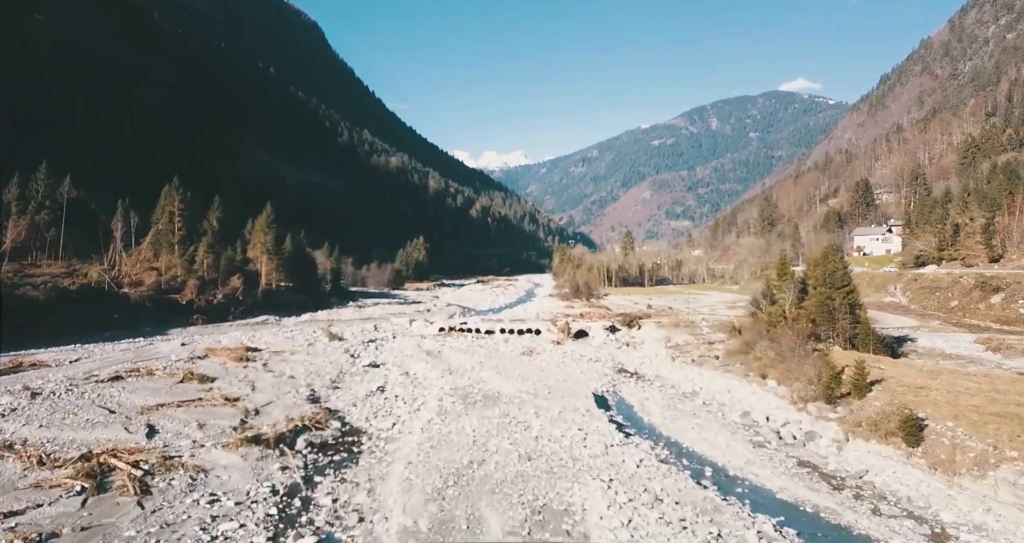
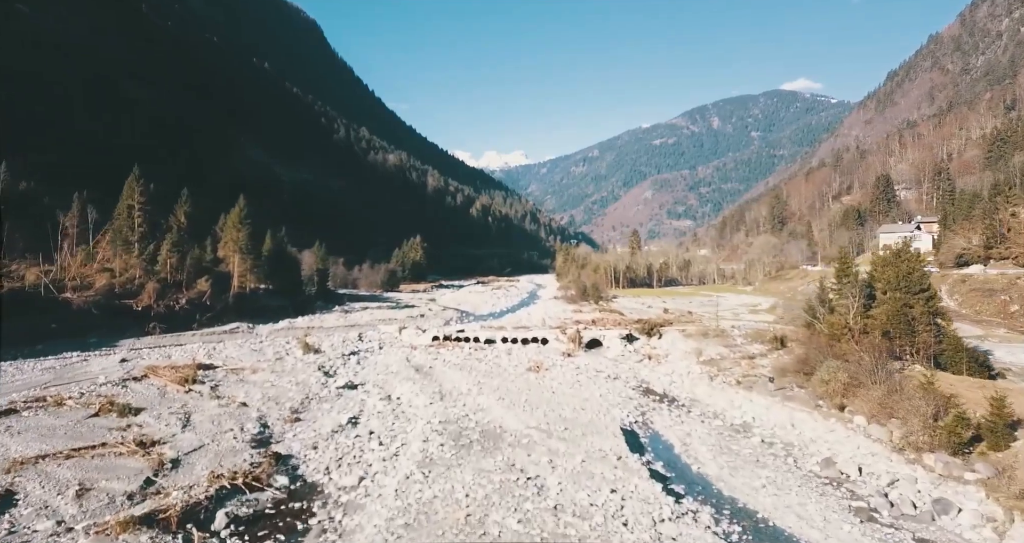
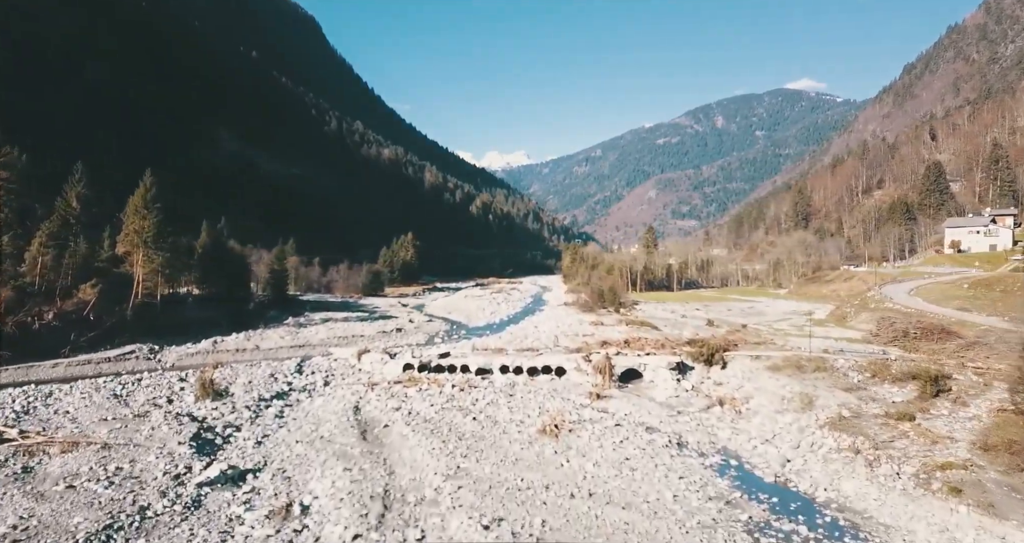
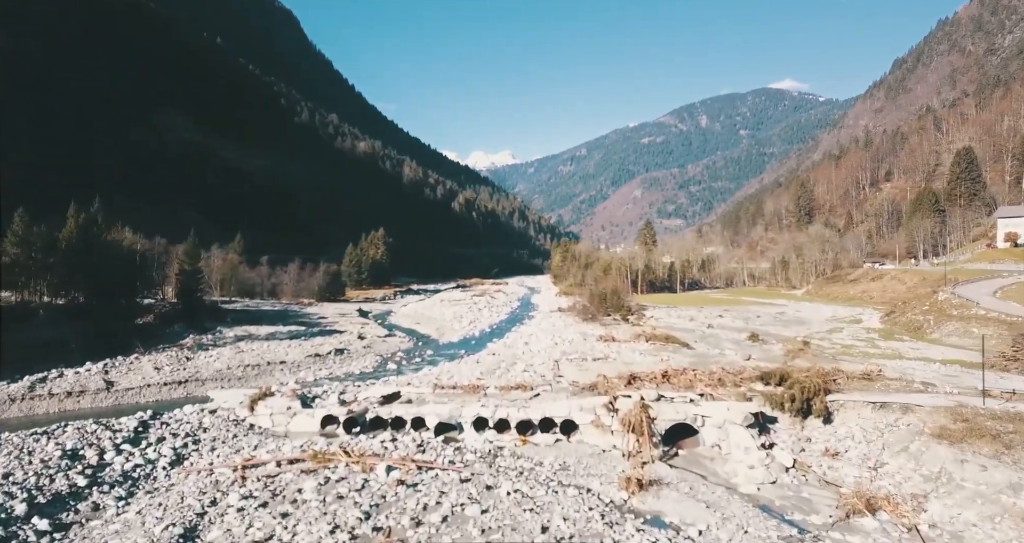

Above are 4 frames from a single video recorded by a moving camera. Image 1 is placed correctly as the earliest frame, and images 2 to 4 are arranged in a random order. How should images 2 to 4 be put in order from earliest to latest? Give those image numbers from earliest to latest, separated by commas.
2, 3, 4
